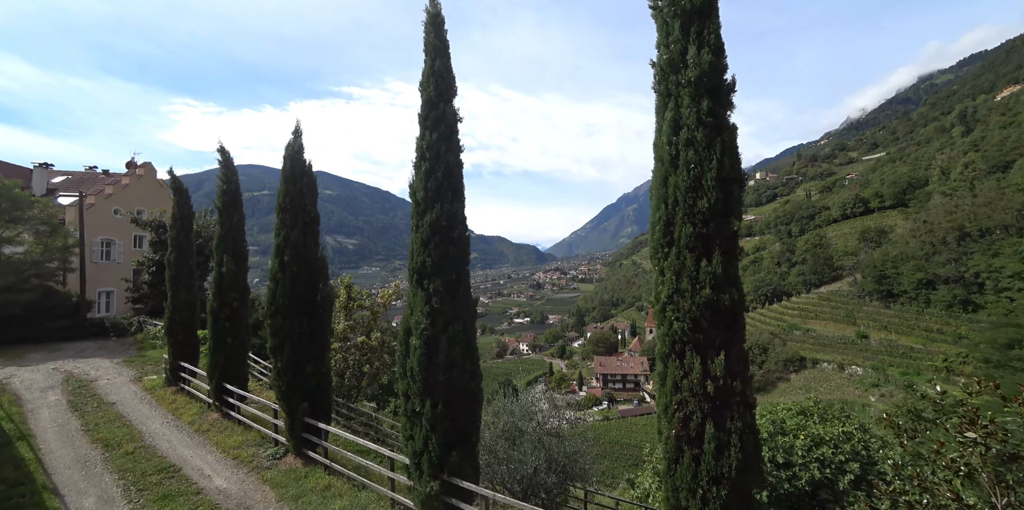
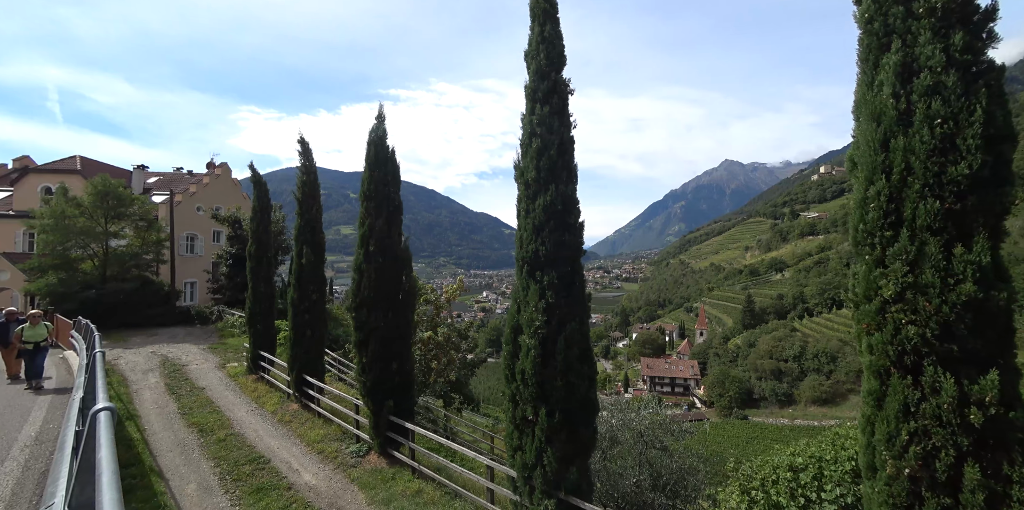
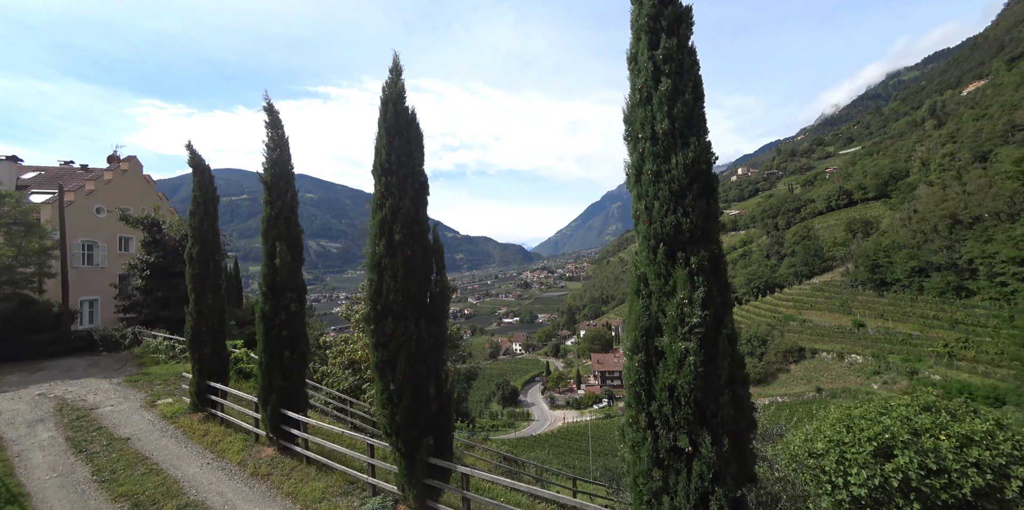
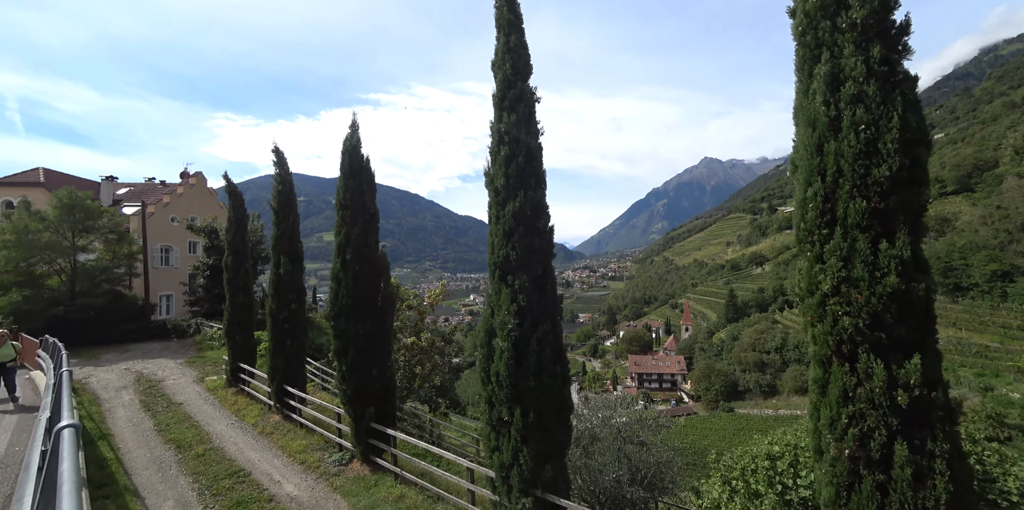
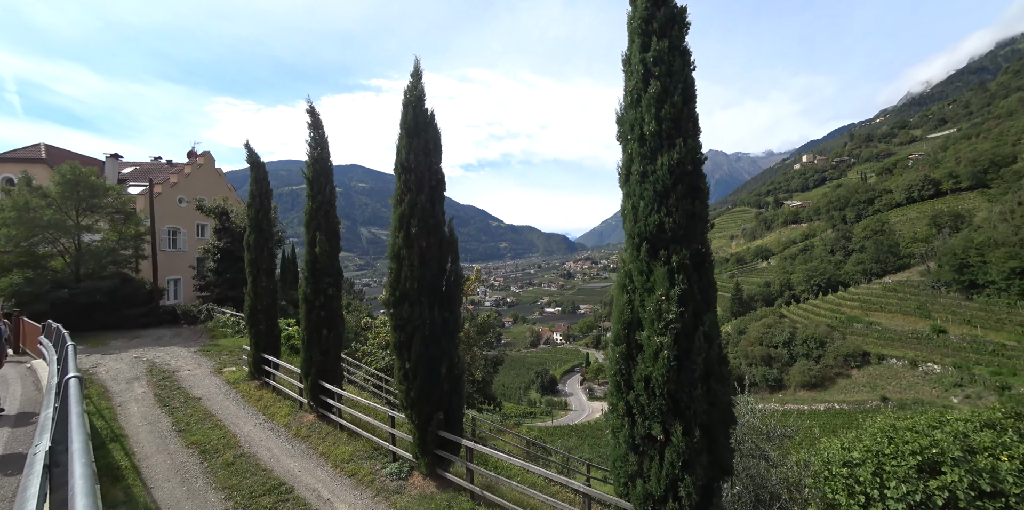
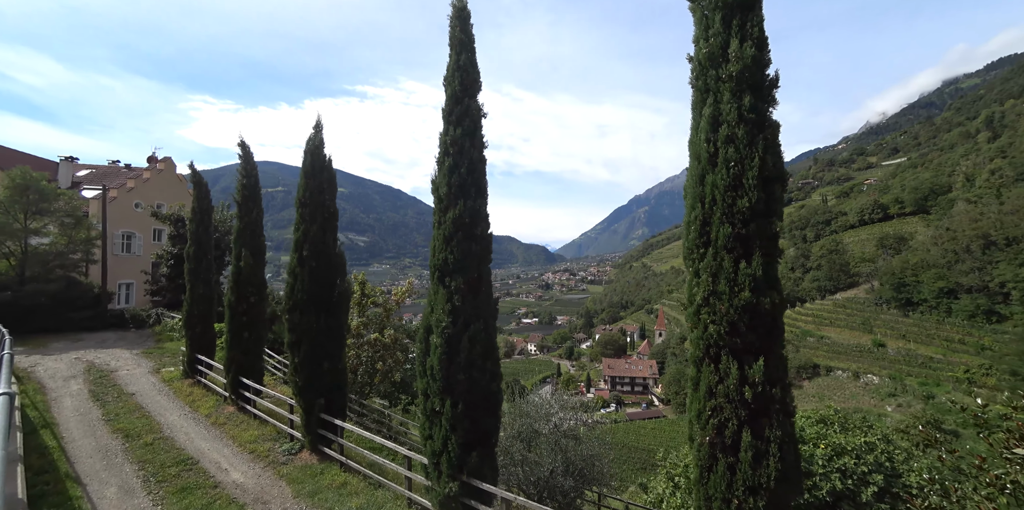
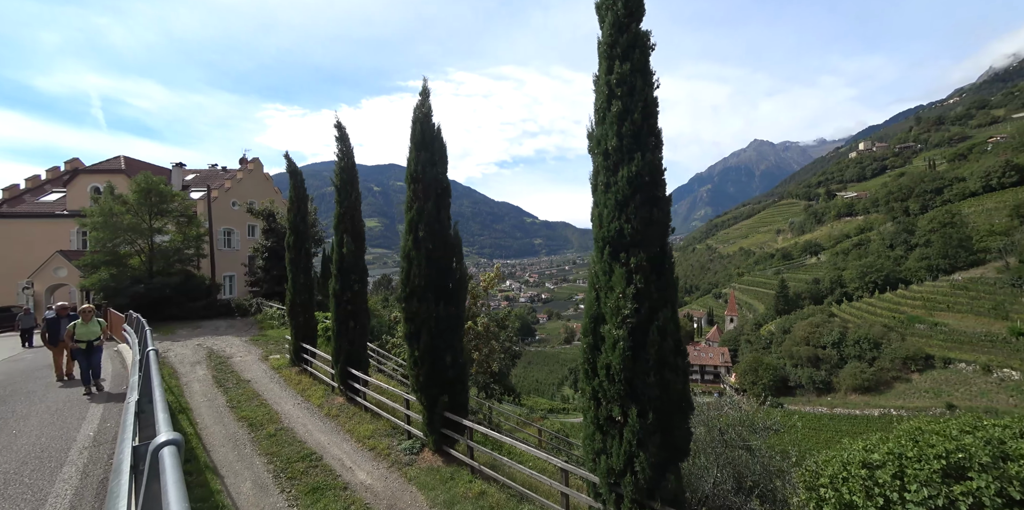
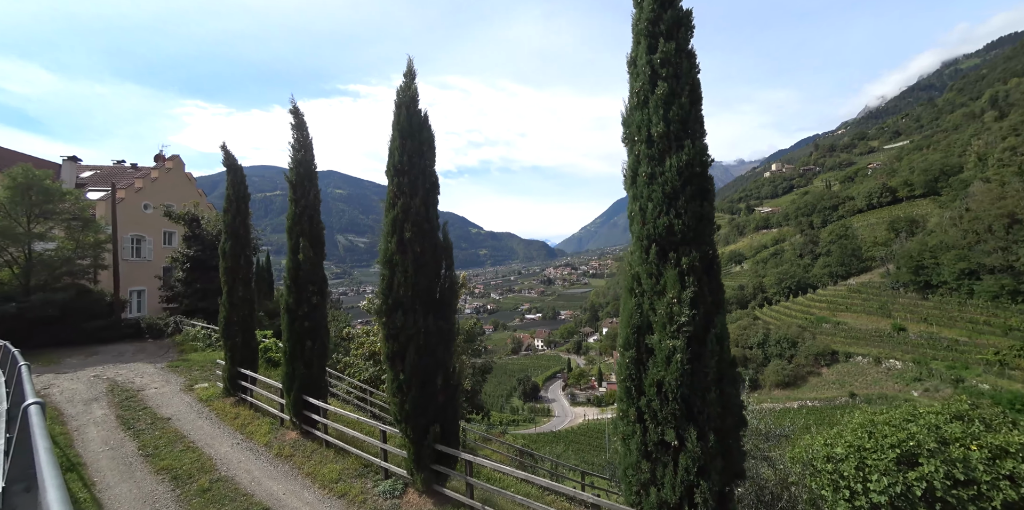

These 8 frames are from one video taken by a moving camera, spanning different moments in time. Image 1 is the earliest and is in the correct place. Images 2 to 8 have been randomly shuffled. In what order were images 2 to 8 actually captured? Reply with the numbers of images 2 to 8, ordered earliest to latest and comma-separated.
6, 4, 2, 7, 5, 8, 3
